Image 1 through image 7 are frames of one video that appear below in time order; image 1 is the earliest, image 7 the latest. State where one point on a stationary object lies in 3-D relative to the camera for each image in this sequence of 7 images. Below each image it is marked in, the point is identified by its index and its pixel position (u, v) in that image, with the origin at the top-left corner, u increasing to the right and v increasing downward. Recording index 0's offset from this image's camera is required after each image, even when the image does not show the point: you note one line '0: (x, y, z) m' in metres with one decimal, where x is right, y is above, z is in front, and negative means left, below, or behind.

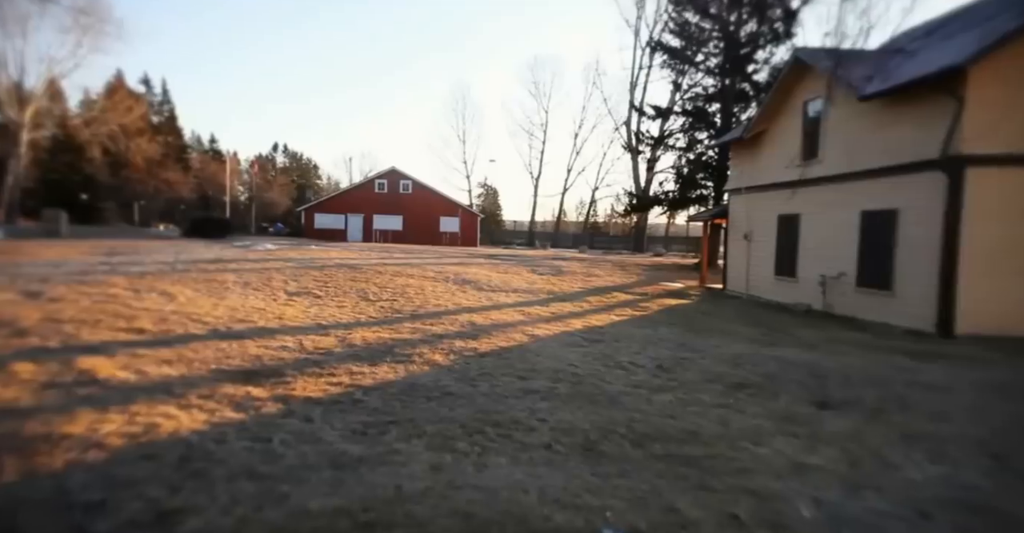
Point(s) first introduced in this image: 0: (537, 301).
0: (+0.6, -0.9, +12.2) m
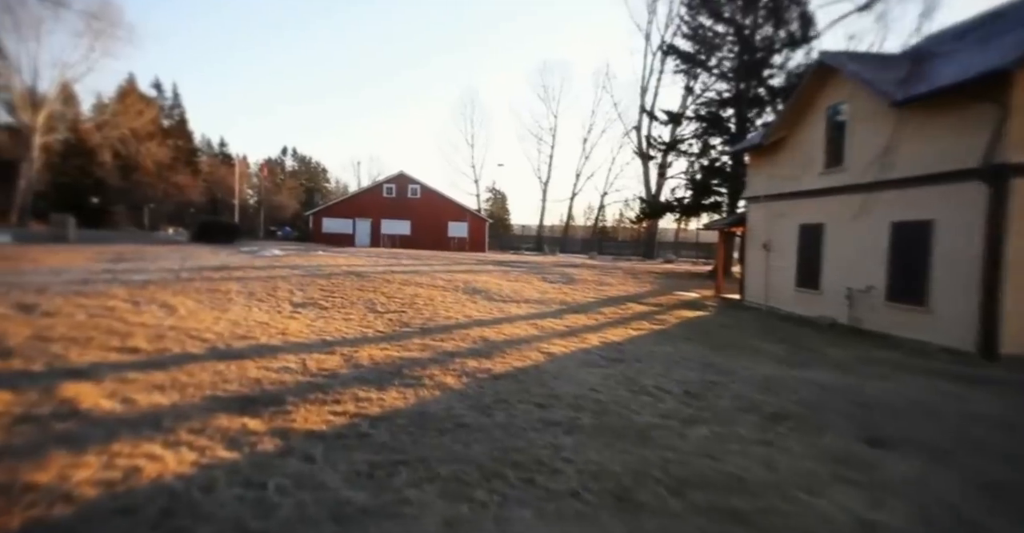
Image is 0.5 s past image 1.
0: (+0.9, -1.2, +11.8) m
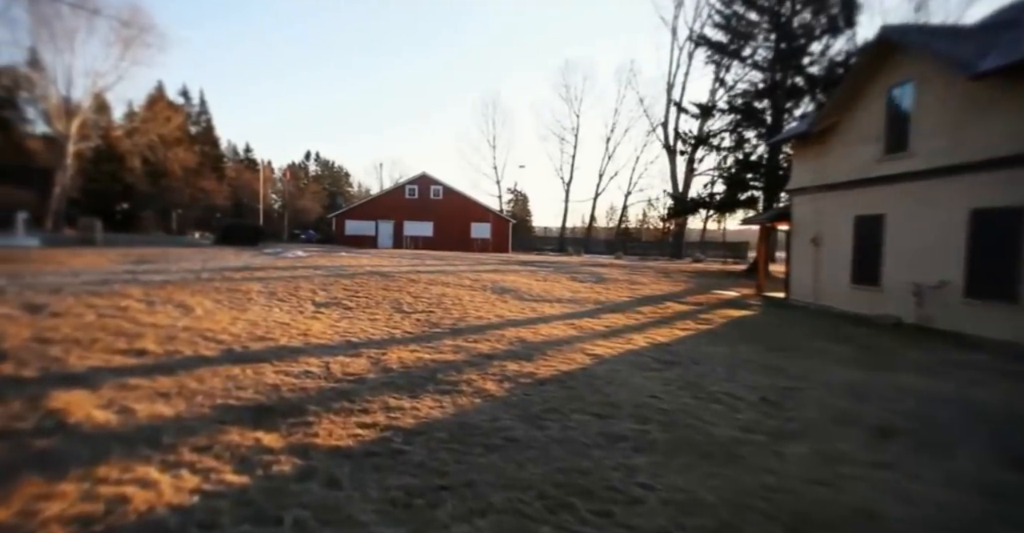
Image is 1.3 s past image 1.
0: (+1.7, -1.1, +11.0) m
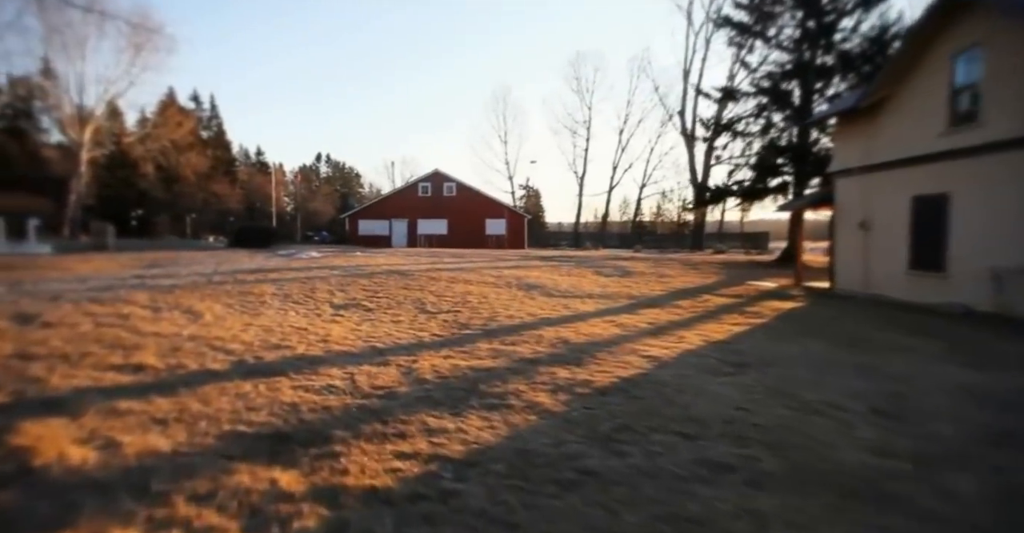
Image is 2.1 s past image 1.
0: (+2.3, -0.9, +10.2) m
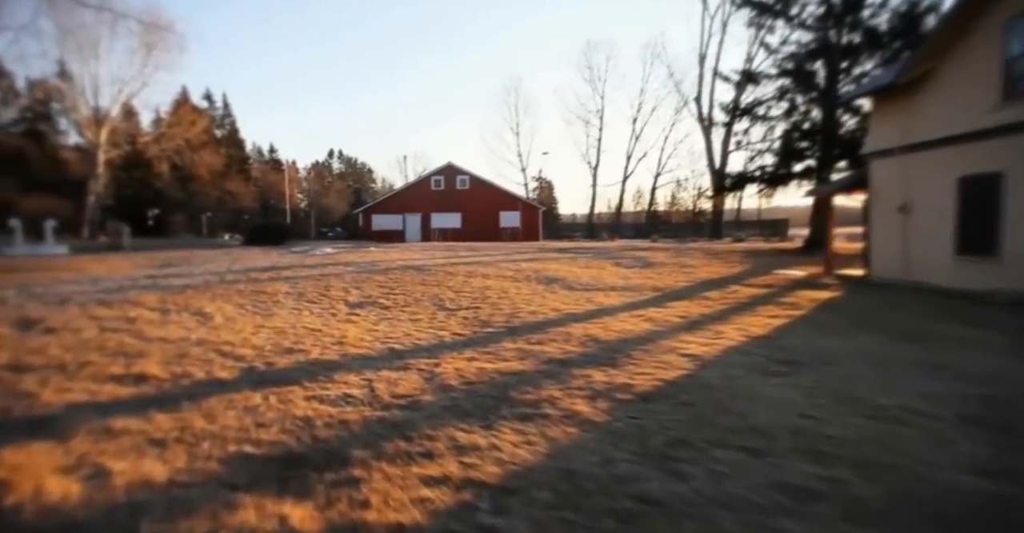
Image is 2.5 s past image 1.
0: (+2.8, -0.7, +9.8) m
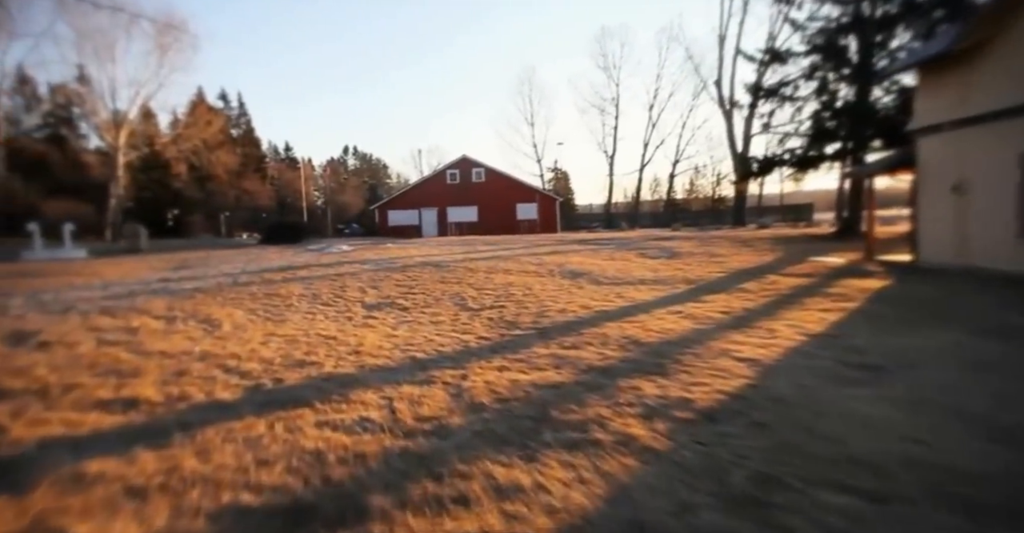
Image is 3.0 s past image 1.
0: (+3.3, -0.6, +9.1) m
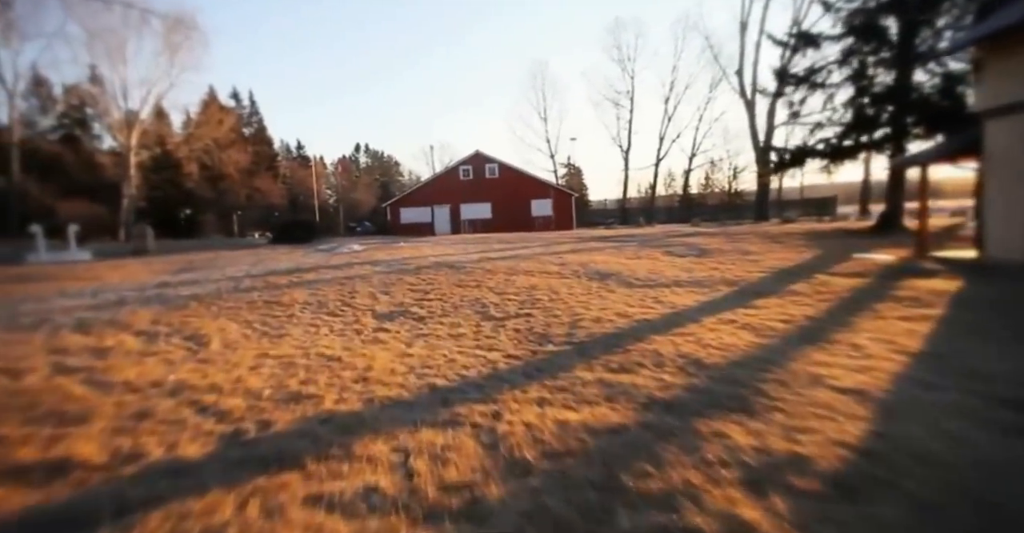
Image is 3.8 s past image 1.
0: (+3.7, -0.6, +8.1) m
